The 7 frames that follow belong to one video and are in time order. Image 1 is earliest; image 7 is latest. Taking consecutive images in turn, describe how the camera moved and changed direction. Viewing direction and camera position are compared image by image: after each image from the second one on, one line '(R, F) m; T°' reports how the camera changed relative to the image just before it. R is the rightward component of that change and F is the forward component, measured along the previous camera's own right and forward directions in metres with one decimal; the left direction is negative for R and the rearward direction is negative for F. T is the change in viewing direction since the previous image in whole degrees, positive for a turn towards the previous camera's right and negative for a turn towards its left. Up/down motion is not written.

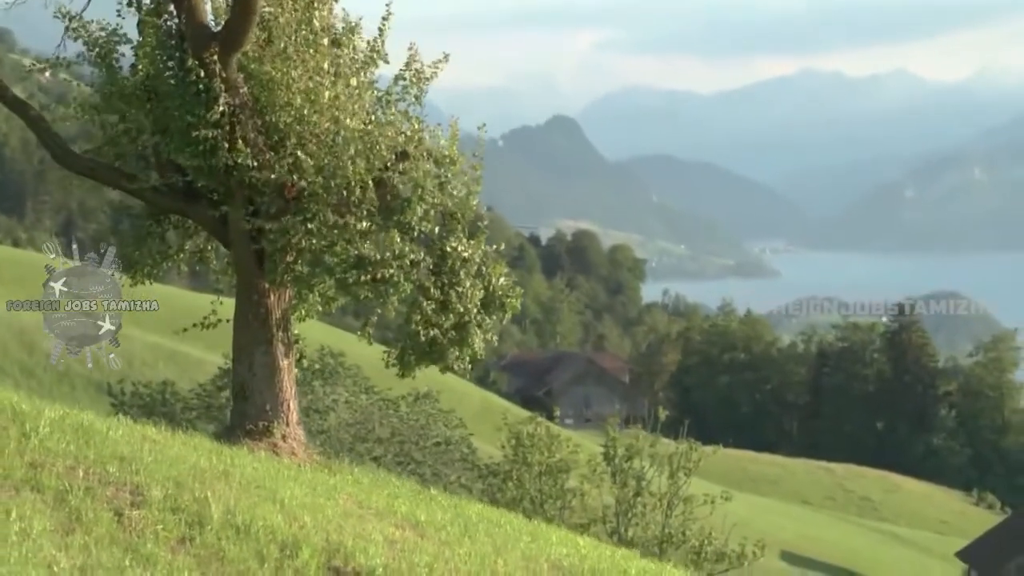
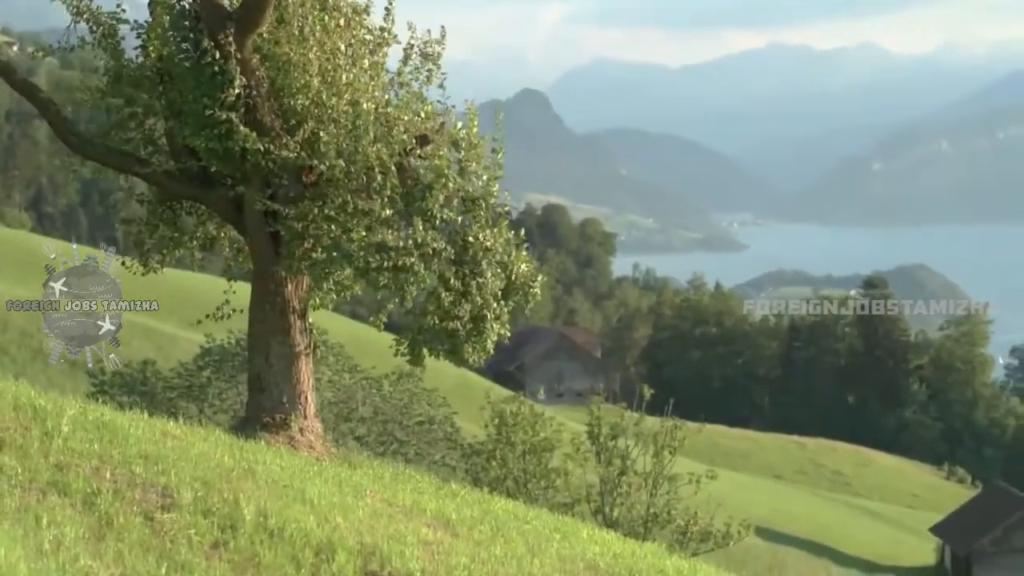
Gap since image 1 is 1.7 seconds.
(-0.4, +0.3) m; +1°
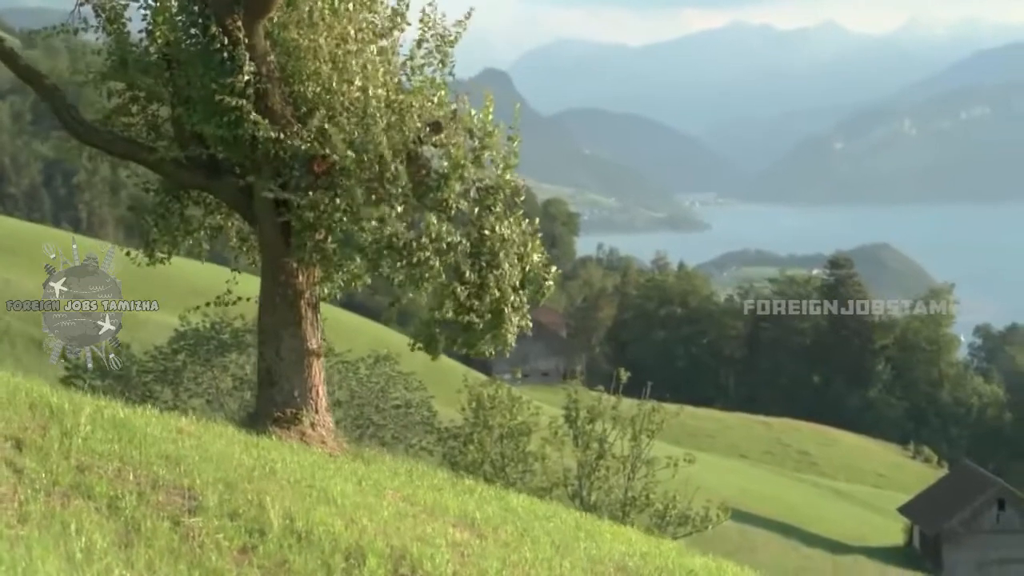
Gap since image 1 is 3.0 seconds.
(-0.4, +0.2) m; +1°
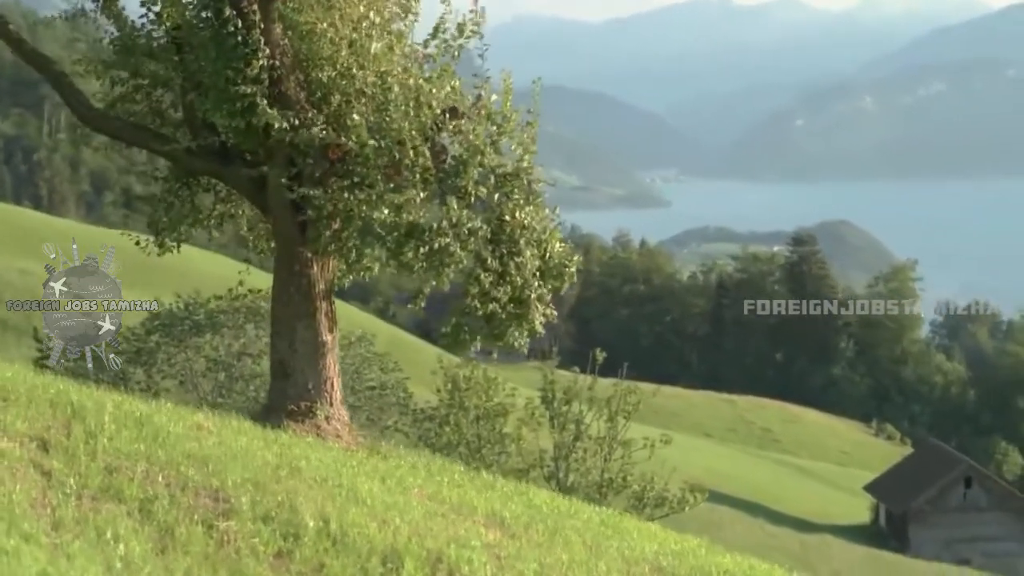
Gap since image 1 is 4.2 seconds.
(-0.4, +0.3) m; +1°
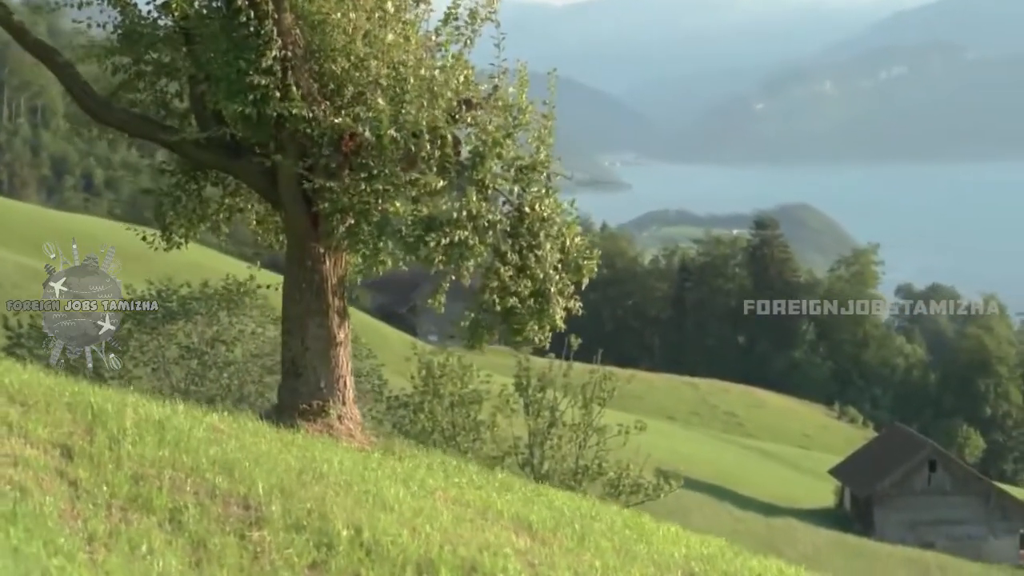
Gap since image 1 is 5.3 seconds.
(-0.4, +0.2) m; +1°
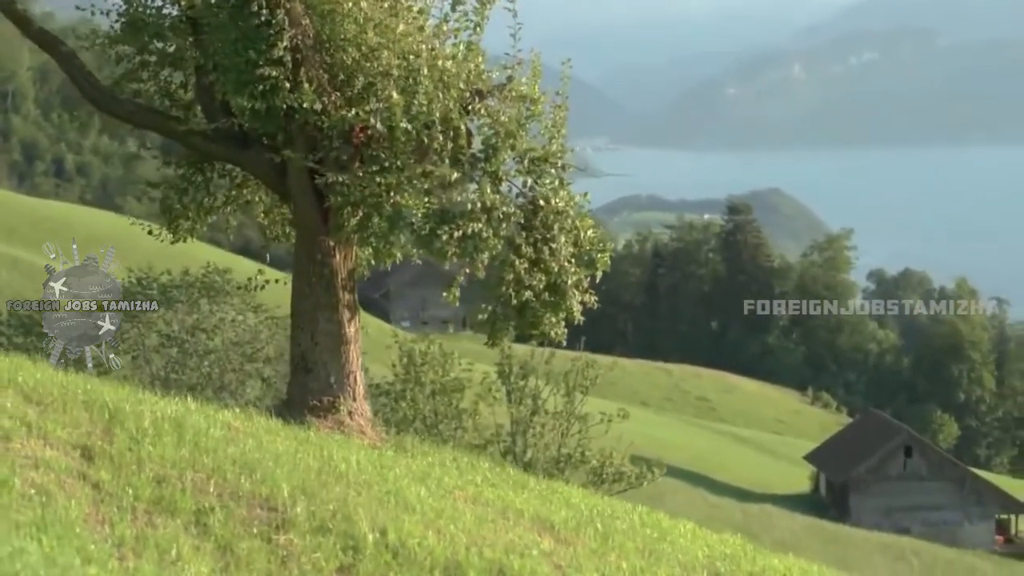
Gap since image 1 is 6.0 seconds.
(-0.3, +0.2) m; +1°
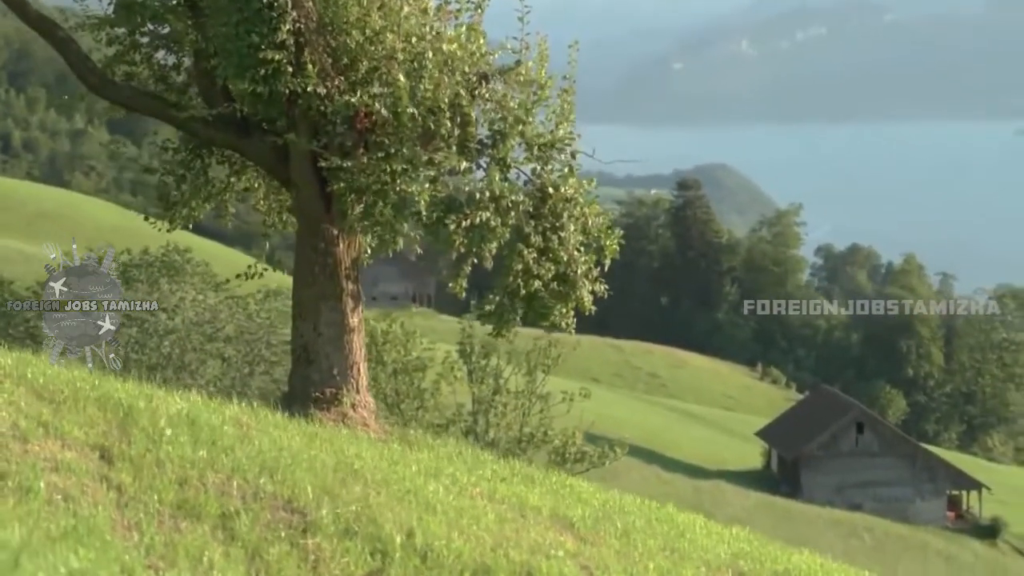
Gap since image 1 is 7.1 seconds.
(-0.4, +0.2) m; +2°
